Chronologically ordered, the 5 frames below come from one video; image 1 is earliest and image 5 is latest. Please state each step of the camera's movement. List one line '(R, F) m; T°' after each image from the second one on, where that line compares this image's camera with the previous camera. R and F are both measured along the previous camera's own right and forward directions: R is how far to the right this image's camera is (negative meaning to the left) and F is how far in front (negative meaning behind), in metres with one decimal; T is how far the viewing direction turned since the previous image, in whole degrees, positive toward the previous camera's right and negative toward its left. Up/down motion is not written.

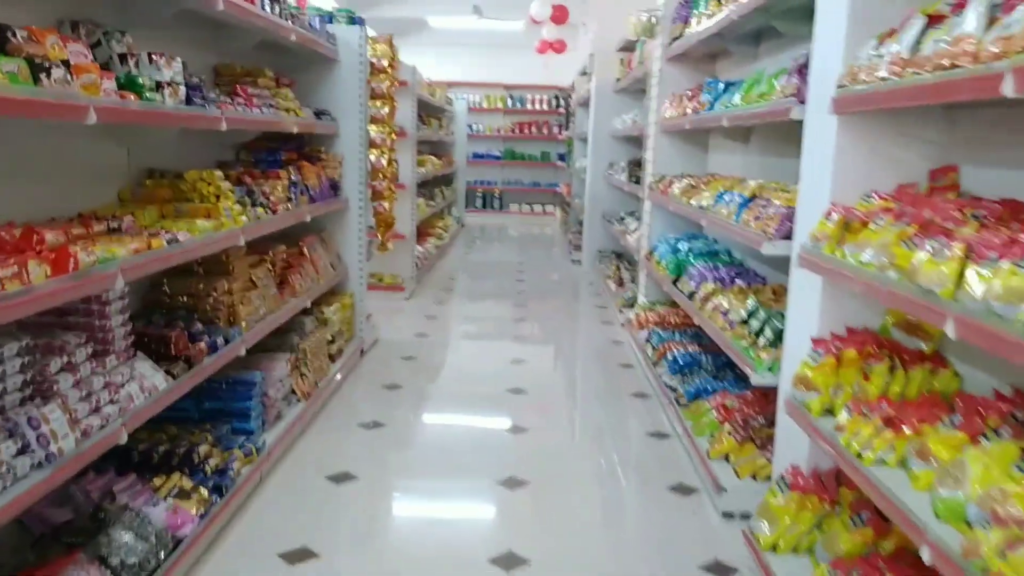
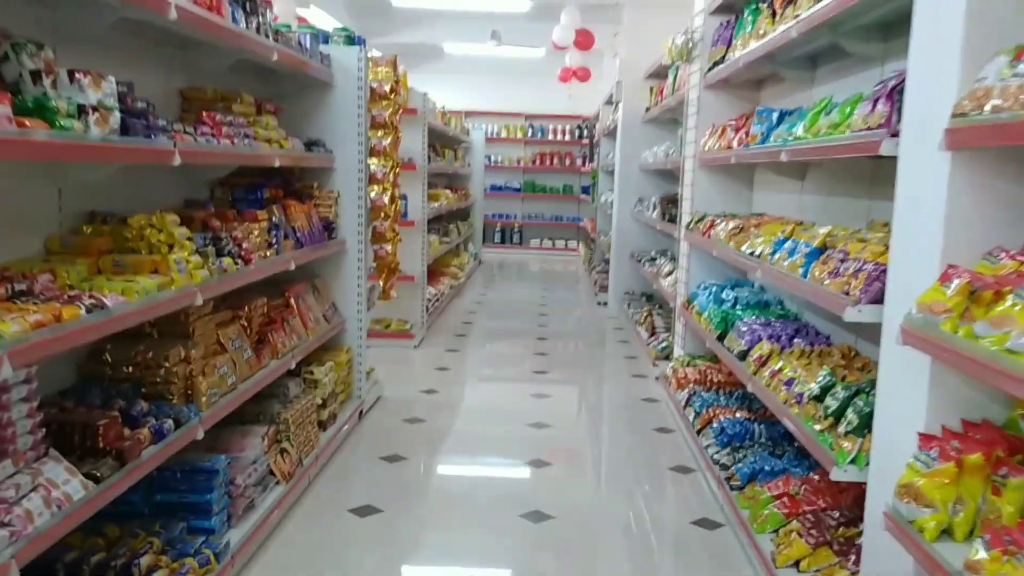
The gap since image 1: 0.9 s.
(0.0, +0.5) m; -1°
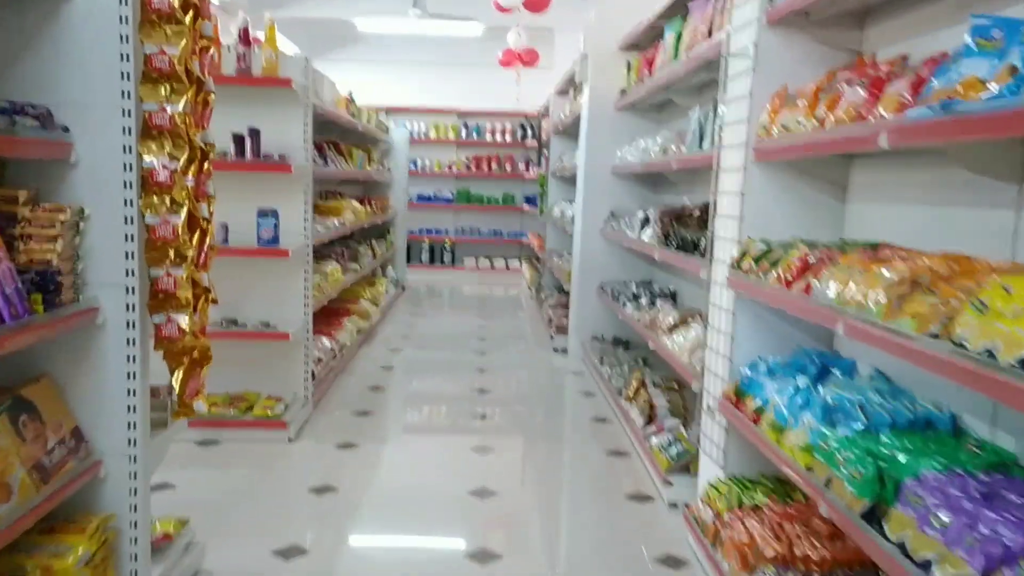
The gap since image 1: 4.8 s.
(0.0, +1.8) m; +3°
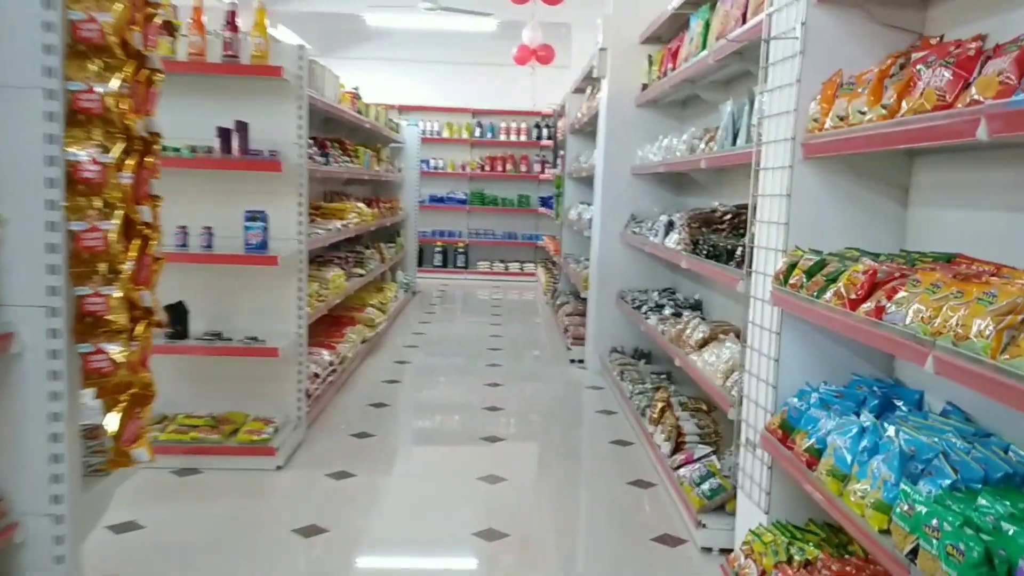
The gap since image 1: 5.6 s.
(0.0, +0.3) m; -1°
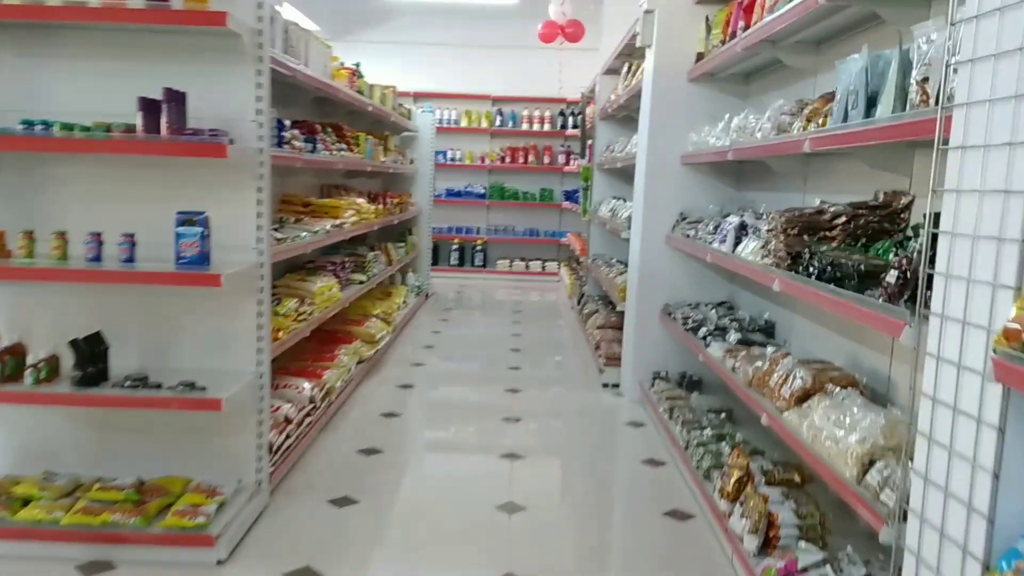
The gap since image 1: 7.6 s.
(0.0, +1.3) m; -1°
